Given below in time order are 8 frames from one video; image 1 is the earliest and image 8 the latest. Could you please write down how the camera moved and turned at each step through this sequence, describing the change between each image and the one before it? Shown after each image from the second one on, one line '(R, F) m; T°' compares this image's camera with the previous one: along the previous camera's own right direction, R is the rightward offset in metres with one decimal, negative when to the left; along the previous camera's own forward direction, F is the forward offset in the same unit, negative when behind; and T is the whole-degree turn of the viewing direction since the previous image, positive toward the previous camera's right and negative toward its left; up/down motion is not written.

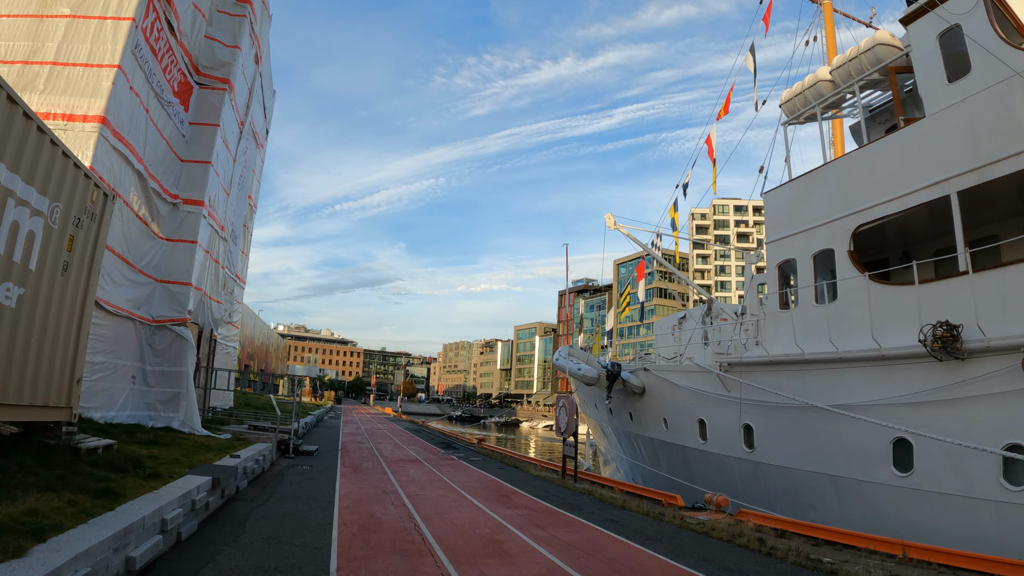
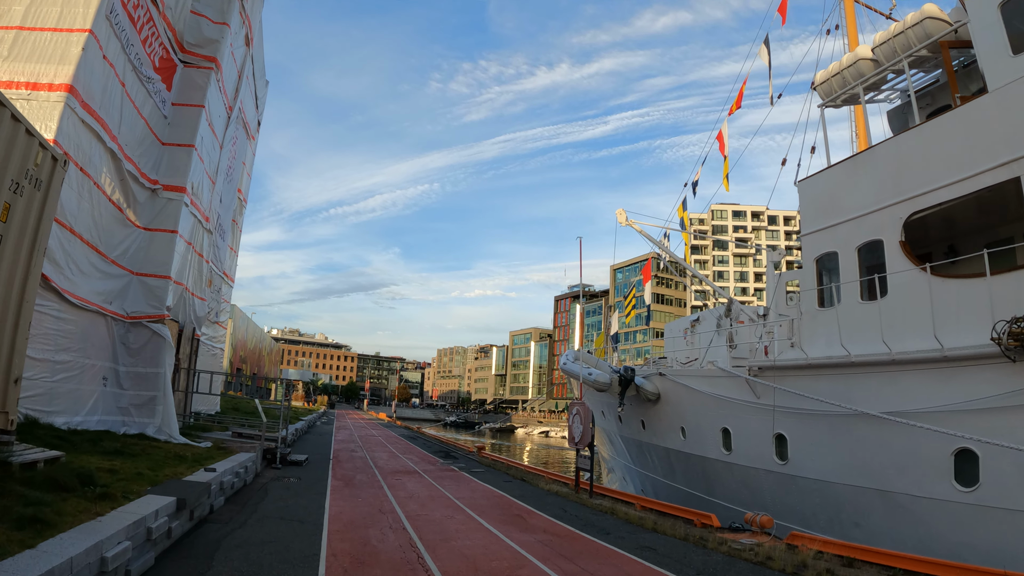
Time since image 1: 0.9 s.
(-0.3, +1.1) m; +1°
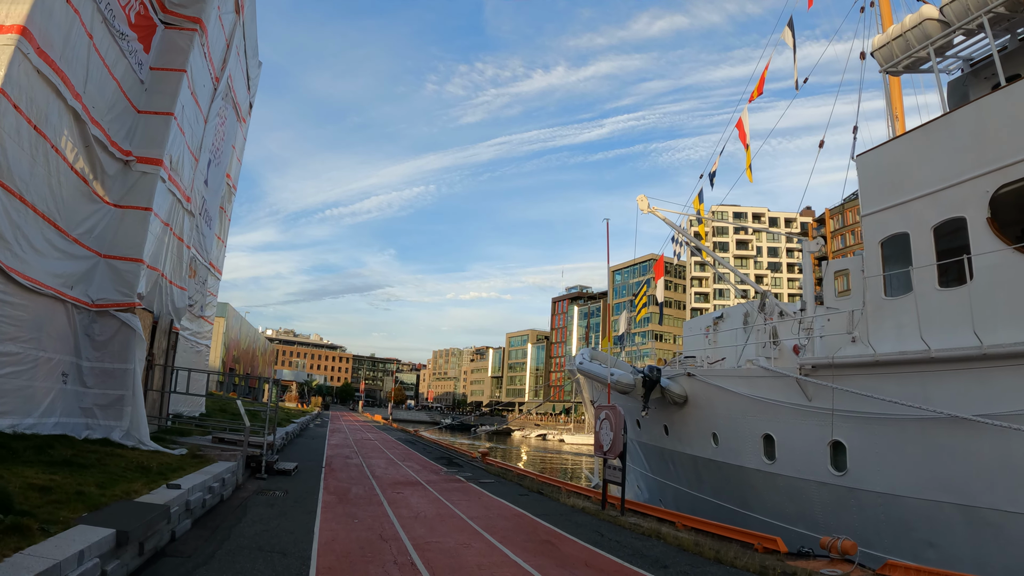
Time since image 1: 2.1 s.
(-0.4, +1.4) m; 0°
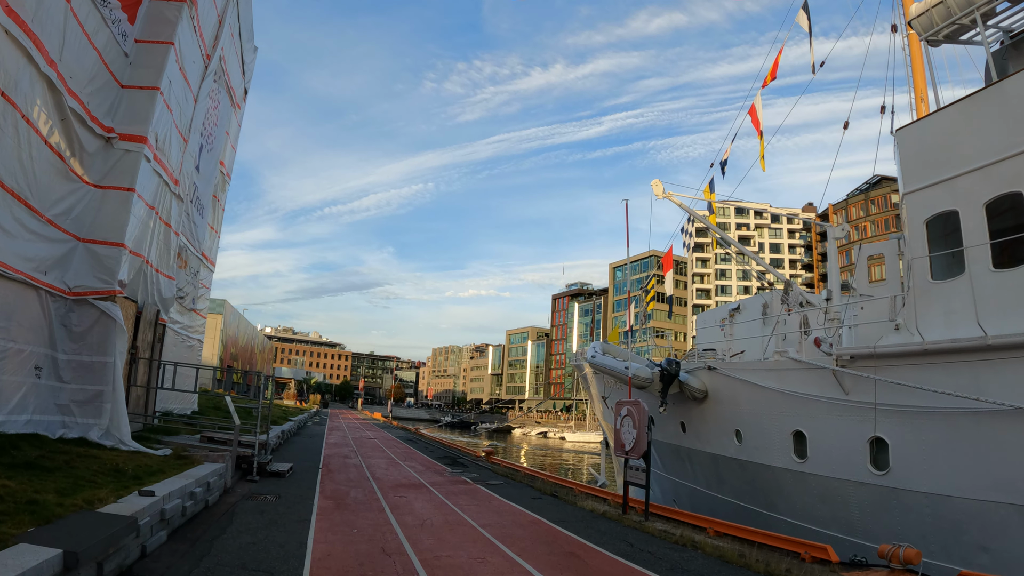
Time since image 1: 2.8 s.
(-0.2, +0.8) m; 0°
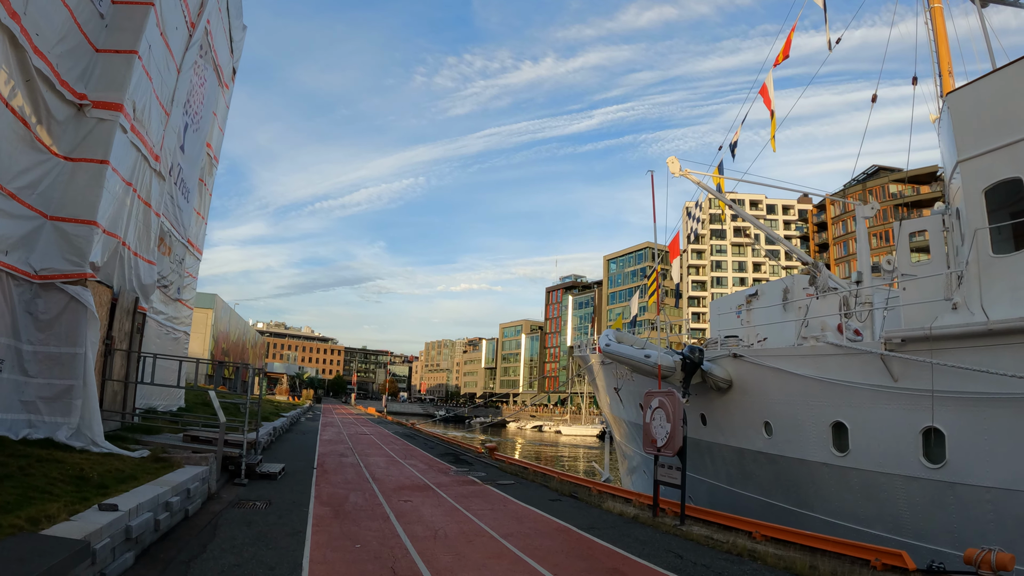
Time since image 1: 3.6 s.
(-0.4, +1.0) m; +1°
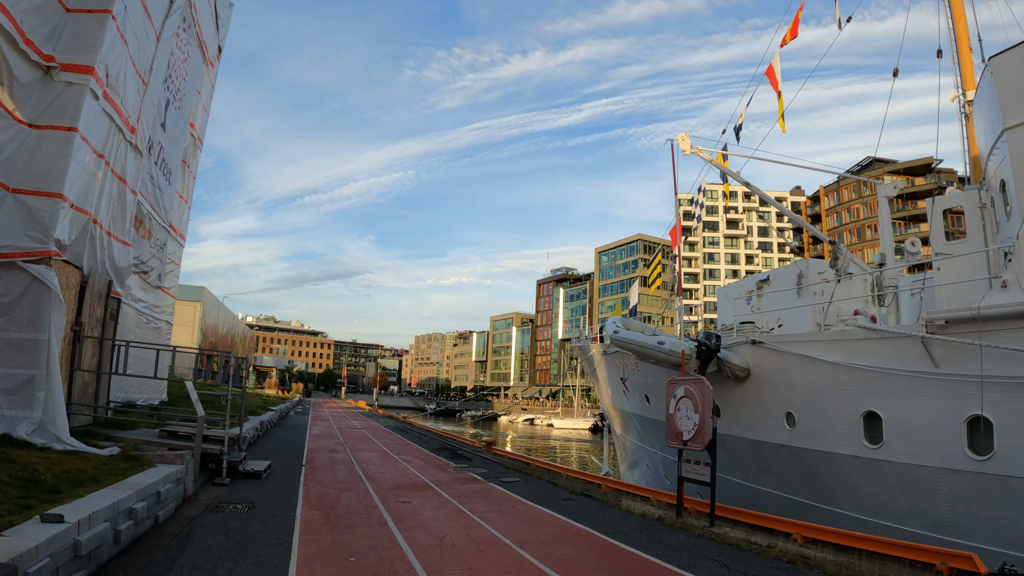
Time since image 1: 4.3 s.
(-0.3, +0.8) m; +1°
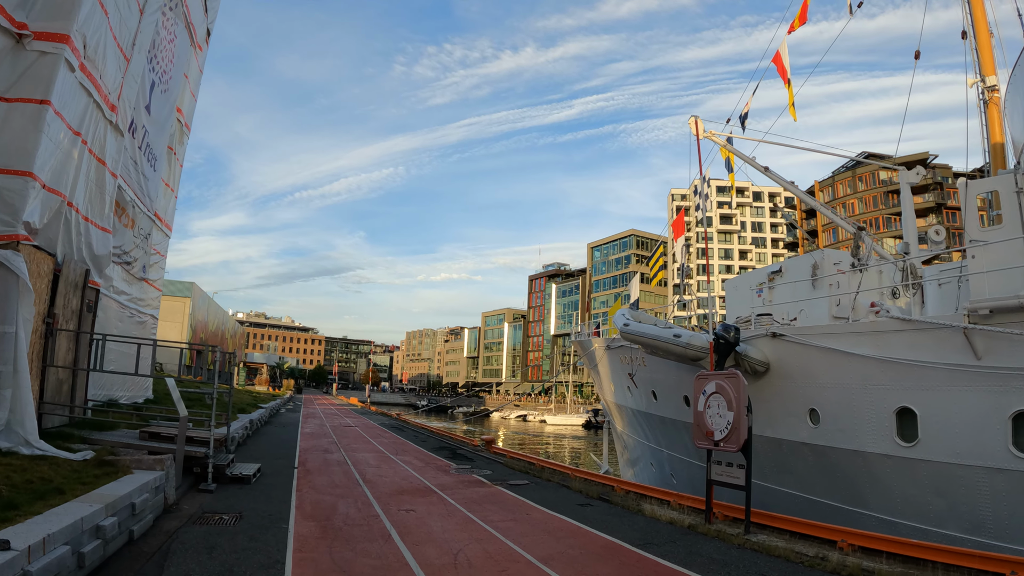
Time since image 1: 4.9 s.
(-0.3, +0.7) m; +1°
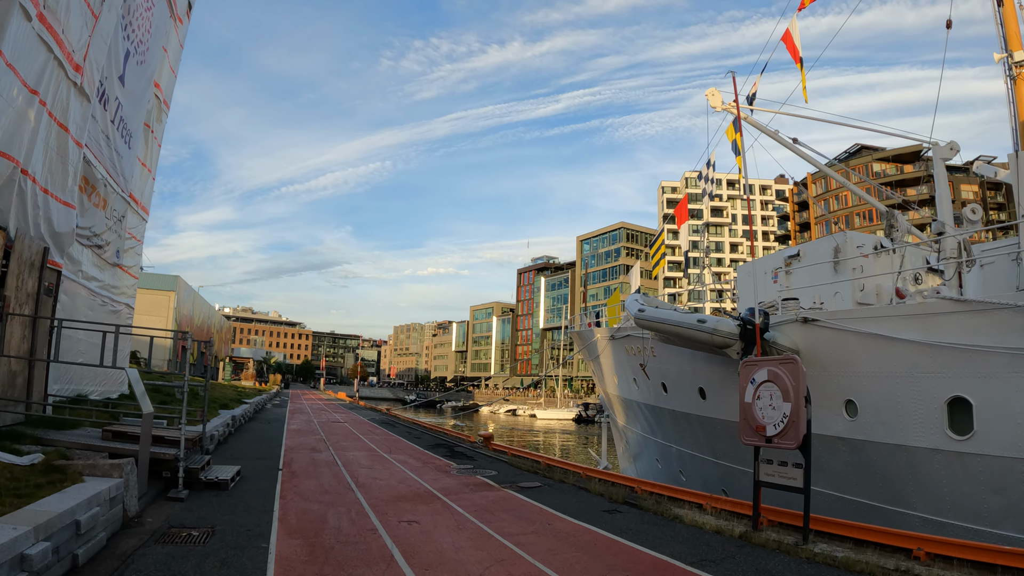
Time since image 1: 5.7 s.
(-0.3, +1.0) m; +1°
